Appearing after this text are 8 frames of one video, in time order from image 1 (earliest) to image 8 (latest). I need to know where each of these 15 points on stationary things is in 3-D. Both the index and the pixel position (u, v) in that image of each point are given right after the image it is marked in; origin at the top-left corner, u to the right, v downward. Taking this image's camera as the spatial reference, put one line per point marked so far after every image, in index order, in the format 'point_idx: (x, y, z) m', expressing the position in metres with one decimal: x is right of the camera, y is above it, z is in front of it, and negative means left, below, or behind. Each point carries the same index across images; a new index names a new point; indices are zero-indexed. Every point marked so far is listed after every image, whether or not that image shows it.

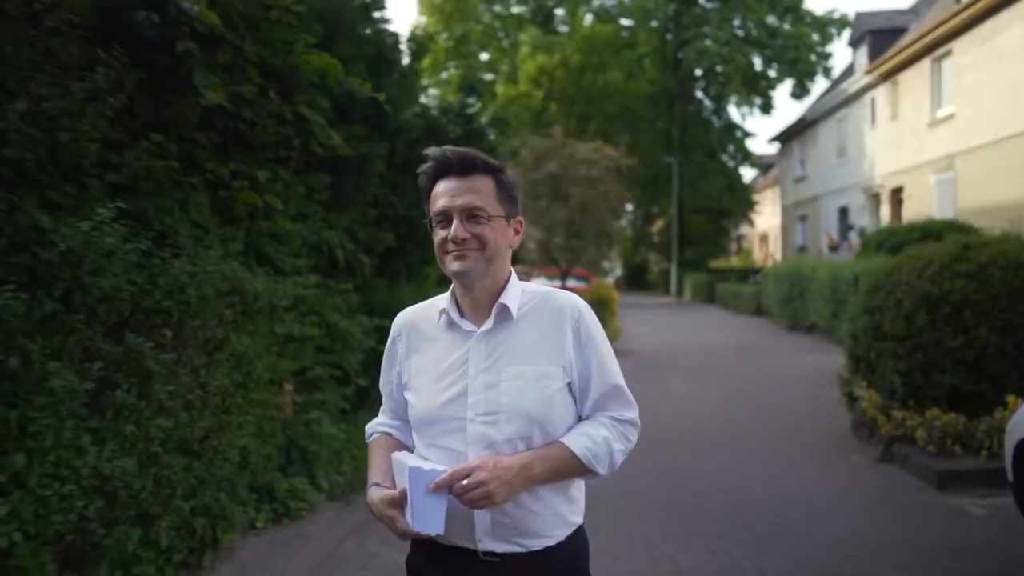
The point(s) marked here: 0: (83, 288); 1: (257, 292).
0: (-2.7, 0.0, +4.1) m
1: (-2.4, 0.0, +6.3) m
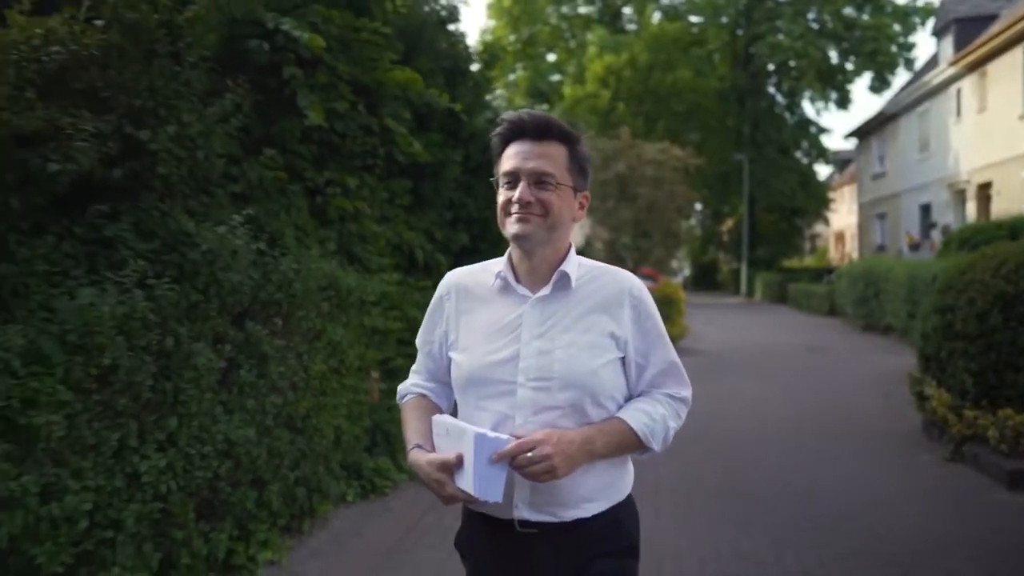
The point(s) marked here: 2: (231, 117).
0: (-2.2, 0.0, +4.9) m
1: (-1.7, 0.0, +7.1) m
2: (-2.5, +1.5, +5.9) m
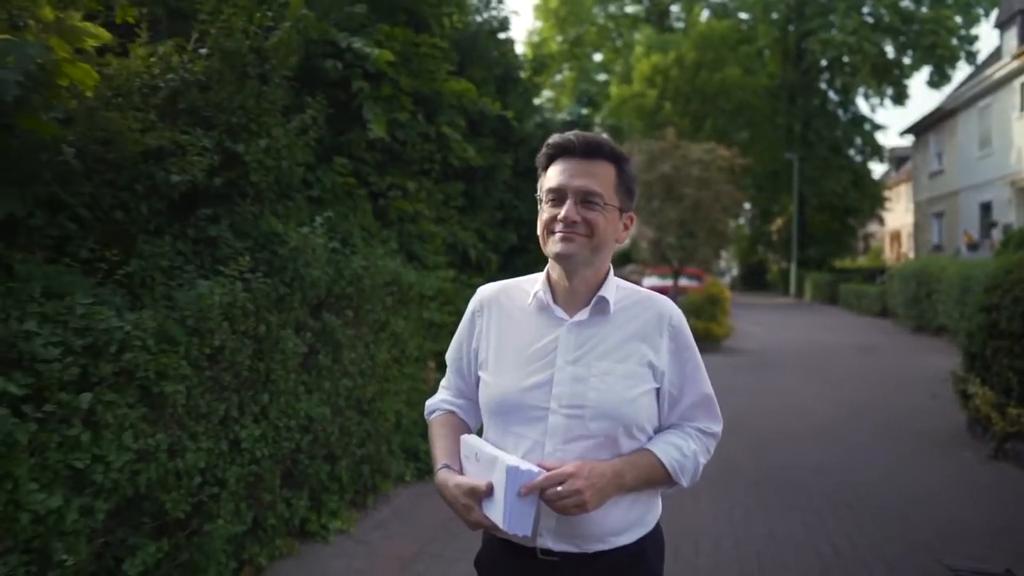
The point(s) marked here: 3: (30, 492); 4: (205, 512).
0: (-1.8, +0.1, +5.6) m
1: (-1.2, 0.0, +7.7) m
2: (-2.0, +1.6, +6.6) m
3: (-2.3, -1.0, +3.2) m
4: (-2.2, -1.6, +4.7) m
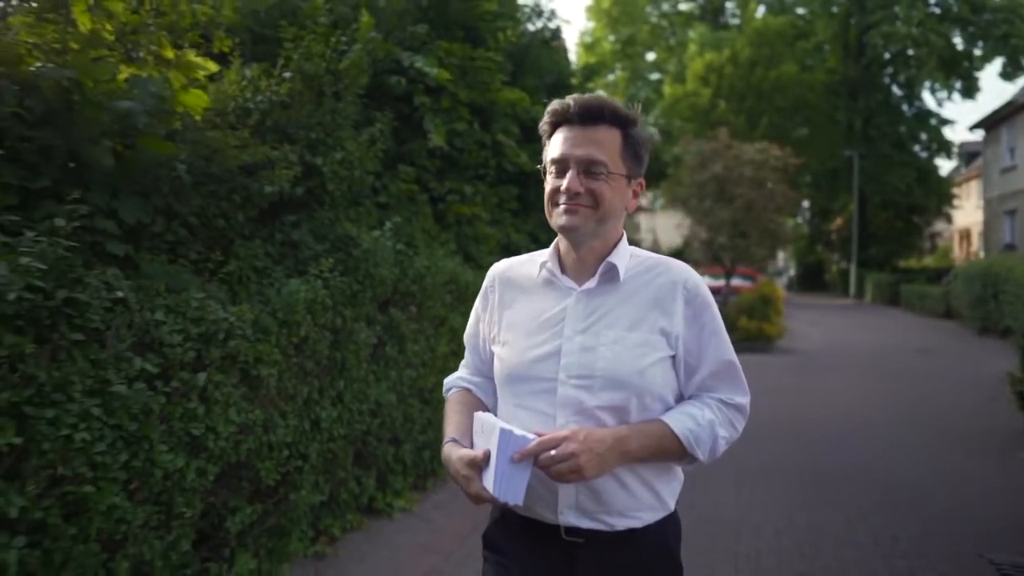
0: (-1.3, +0.1, +6.2) m
1: (-0.6, +0.1, +8.3) m
2: (-1.5, +1.6, +7.2) m
3: (-2.0, -1.0, +3.9) m
4: (-1.8, -1.6, +5.4) m
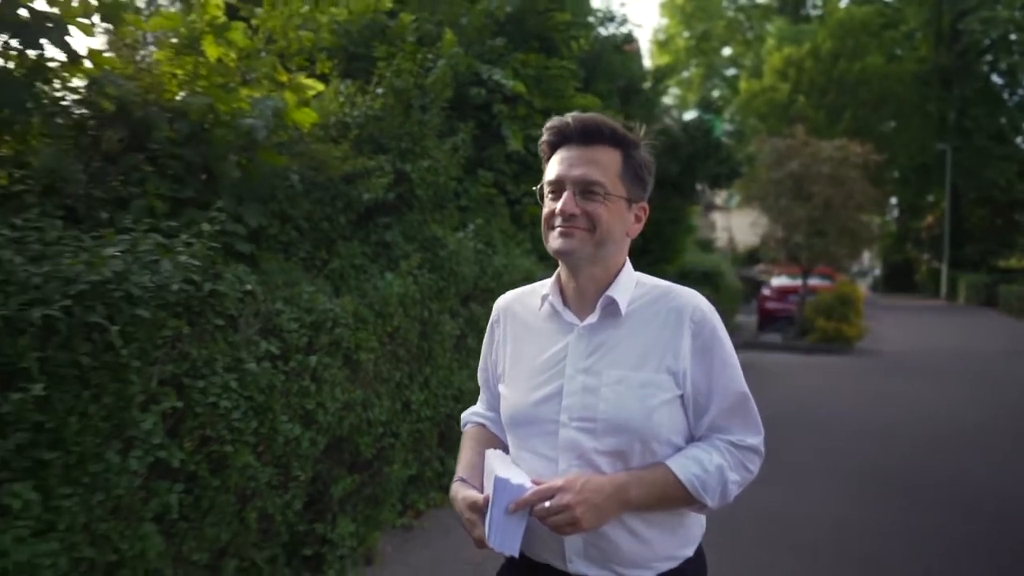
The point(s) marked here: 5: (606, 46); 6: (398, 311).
0: (-0.6, +0.2, +6.8) m
1: (+0.4, +0.1, +8.7) m
2: (-0.6, +1.6, +7.8) m
3: (-1.6, -0.9, +4.5) m
4: (-1.1, -1.5, +6.0) m
5: (+1.6, +4.1, +11.3) m
6: (-1.0, -0.2, +5.8) m
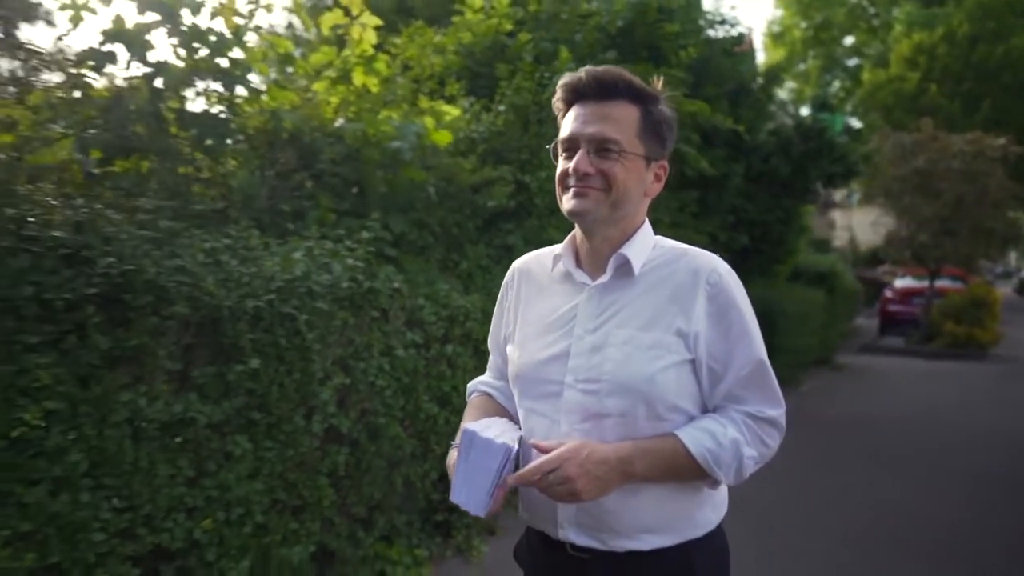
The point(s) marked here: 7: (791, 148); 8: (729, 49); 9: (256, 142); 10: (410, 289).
0: (+0.6, +0.2, +7.3) m
1: (+1.9, +0.1, +9.1) m
2: (+0.7, +1.6, +8.3) m
3: (-0.7, -0.9, +5.3) m
4: (-0.1, -1.5, +6.6) m
5: (+3.5, +4.1, +11.4) m
6: (+0.1, -0.2, +6.5) m
7: (+5.3, +2.7, +12.8) m
8: (+3.8, +4.1, +11.6) m
9: (-2.2, +1.3, +5.7) m
10: (-0.8, 0.0, +5.4) m
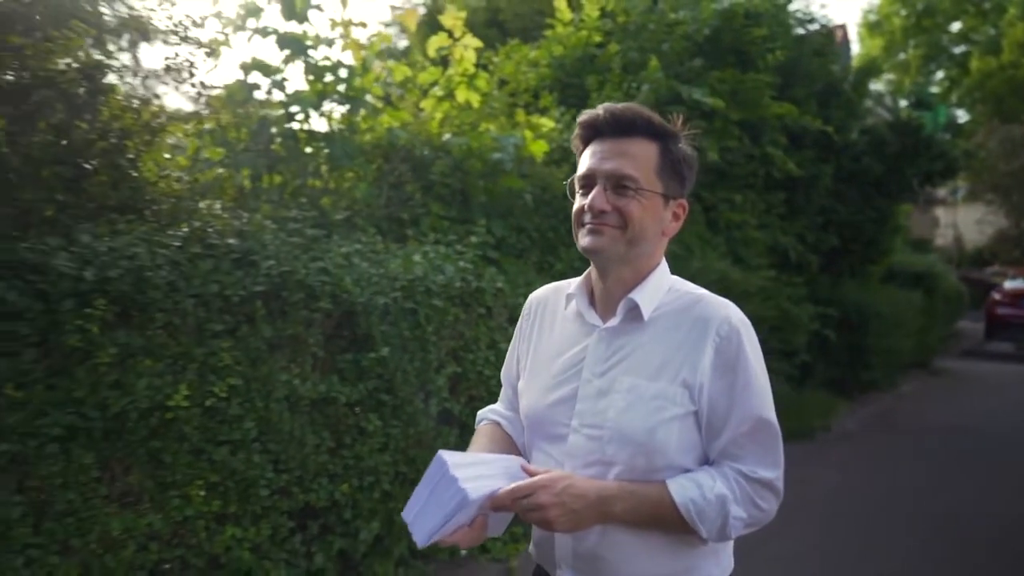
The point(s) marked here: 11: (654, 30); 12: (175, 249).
0: (+1.7, +0.2, +7.7) m
1: (+3.1, +0.1, +9.3) m
2: (+1.9, +1.6, +8.7) m
3: (+0.1, -0.9, +5.8) m
4: (+0.9, -1.5, +7.1) m
5: (+5.0, +4.1, +11.4) m
6: (+1.0, -0.2, +6.9) m
7: (+7.0, +2.7, +12.5) m
8: (+5.3, +4.1, +11.5) m
9: (-1.3, +1.3, +6.4) m
10: (0.0, 0.0, +6.0) m
11: (+2.0, +3.5, +9.2) m
12: (-2.0, +0.2, +3.9) m
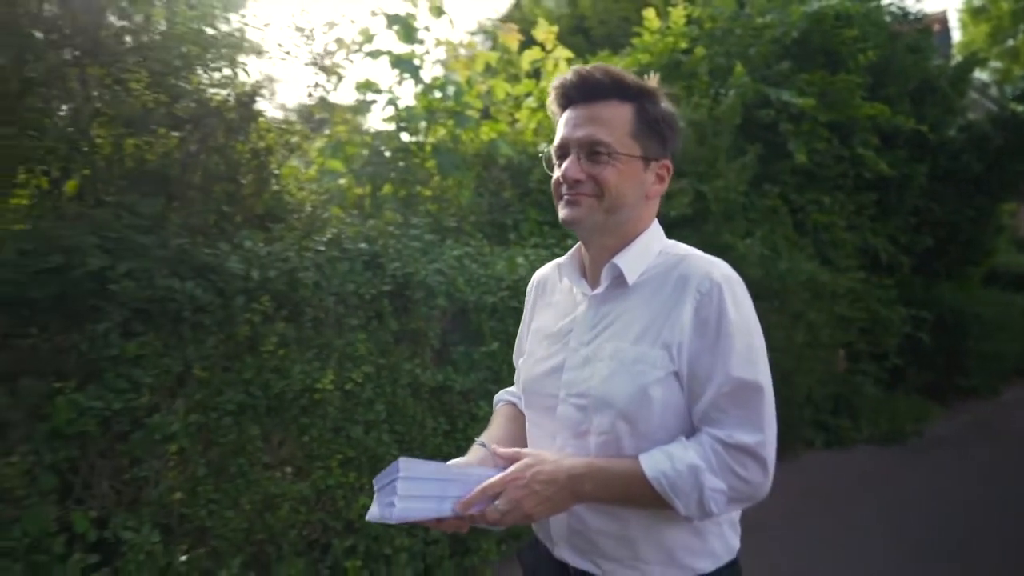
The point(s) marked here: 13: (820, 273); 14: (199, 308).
0: (+2.7, +0.1, +7.9) m
1: (+4.3, +0.1, +9.3) m
2: (+3.1, +1.6, +8.8) m
3: (+1.0, -0.9, +6.2) m
4: (+1.9, -1.5, +7.4) m
5: (+6.5, +4.0, +11.2) m
6: (+2.0, -0.2, +7.2) m
7: (+8.6, +2.6, +12.1) m
8: (+6.8, +4.1, +11.3) m
9: (-0.4, +1.3, +6.9) m
10: (+0.9, 0.0, +6.3) m
11: (+3.2, +3.5, +9.3) m
12: (-1.3, +0.2, +4.5) m
13: (+4.2, +0.2, +9.2) m
14: (-1.9, -0.1, +4.1) m
